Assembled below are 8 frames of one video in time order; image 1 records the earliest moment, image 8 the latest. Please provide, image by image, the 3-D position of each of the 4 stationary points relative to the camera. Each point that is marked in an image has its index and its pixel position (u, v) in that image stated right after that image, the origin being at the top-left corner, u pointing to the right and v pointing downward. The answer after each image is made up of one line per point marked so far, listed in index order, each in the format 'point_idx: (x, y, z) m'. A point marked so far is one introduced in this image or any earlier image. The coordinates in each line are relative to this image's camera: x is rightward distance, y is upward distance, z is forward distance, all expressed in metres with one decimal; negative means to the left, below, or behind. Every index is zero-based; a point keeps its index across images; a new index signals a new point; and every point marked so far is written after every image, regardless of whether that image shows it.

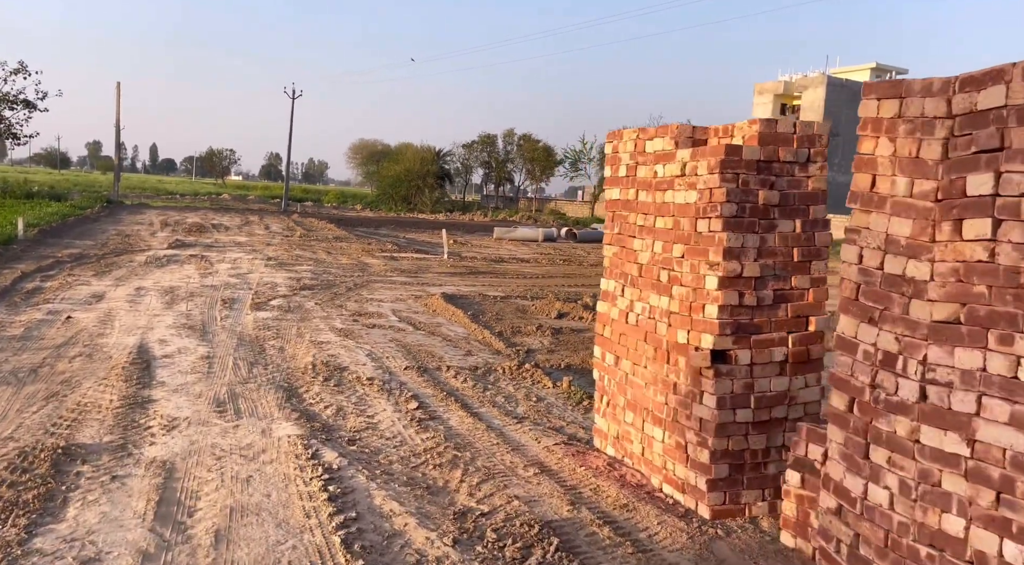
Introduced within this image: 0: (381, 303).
0: (-2.3, -0.4, +15.9) m
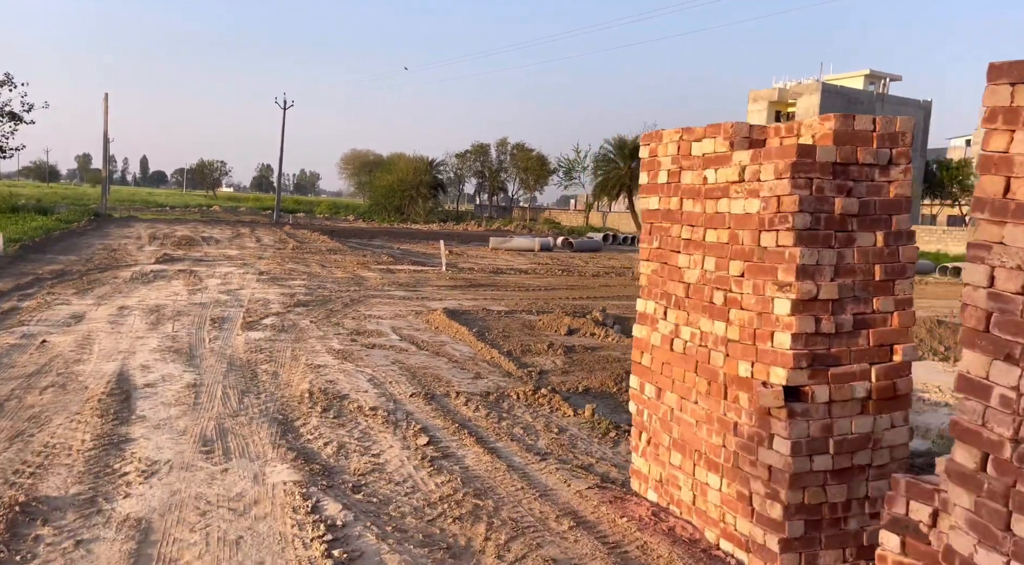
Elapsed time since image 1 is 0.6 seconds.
0: (-2.2, -0.7, +15.0) m
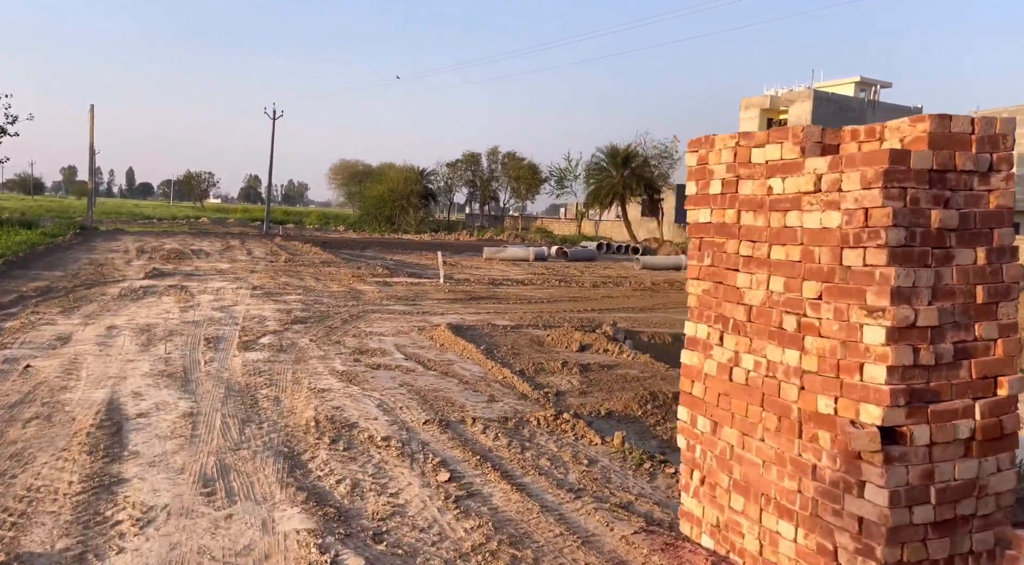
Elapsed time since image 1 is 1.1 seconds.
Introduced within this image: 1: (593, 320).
0: (-2.1, -0.9, +14.4) m
1: (+1.5, -0.8, +17.0) m
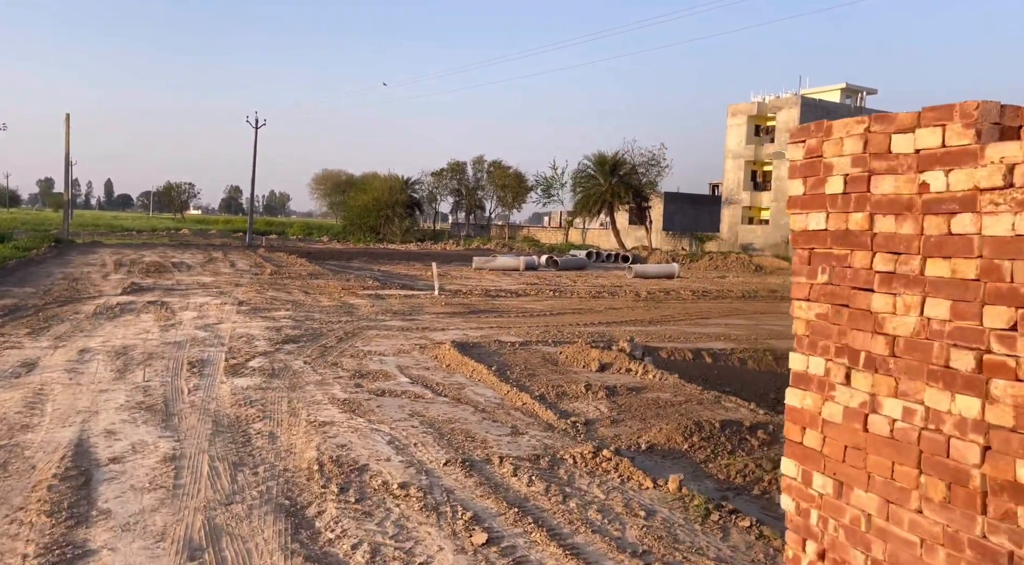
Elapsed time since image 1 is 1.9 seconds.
0: (-1.9, -1.2, +13.2) m
1: (+1.6, -1.0, +15.9) m
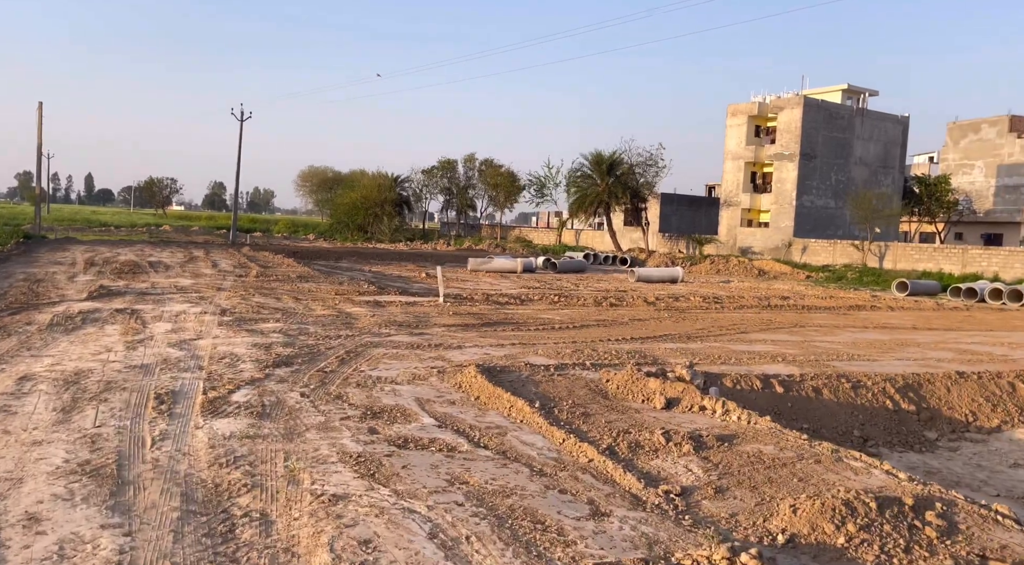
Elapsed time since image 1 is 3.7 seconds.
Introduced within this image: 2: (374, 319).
0: (-1.4, -1.3, +10.9) m
1: (+2.1, -1.2, +13.6) m
2: (-2.9, -0.7, +18.7) m
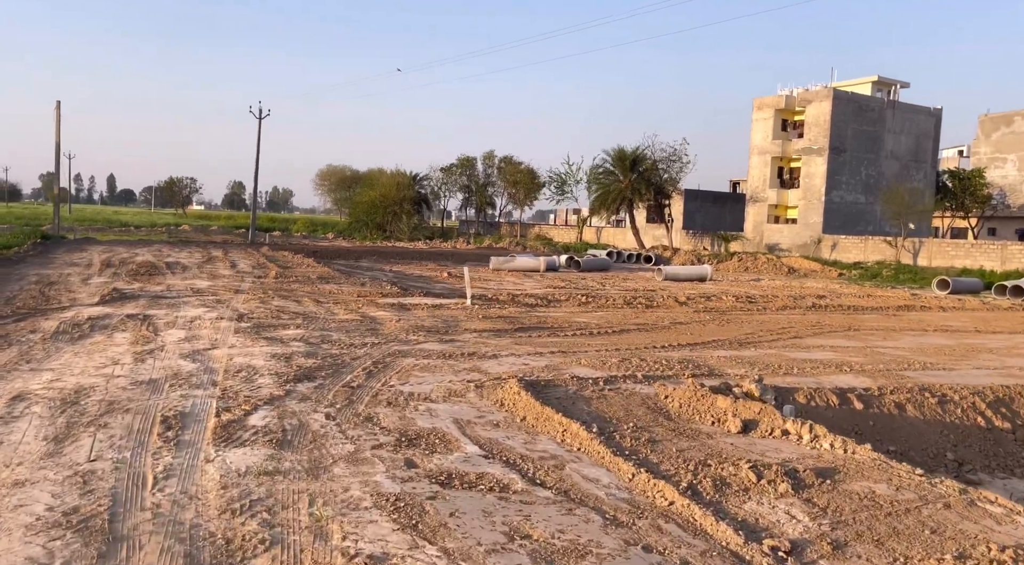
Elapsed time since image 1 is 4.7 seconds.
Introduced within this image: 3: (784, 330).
0: (-0.9, -1.4, +9.6) m
1: (+2.7, -1.3, +12.3) m
2: (-2.2, -0.8, +17.5) m
3: (+5.9, -1.0, +19.2) m
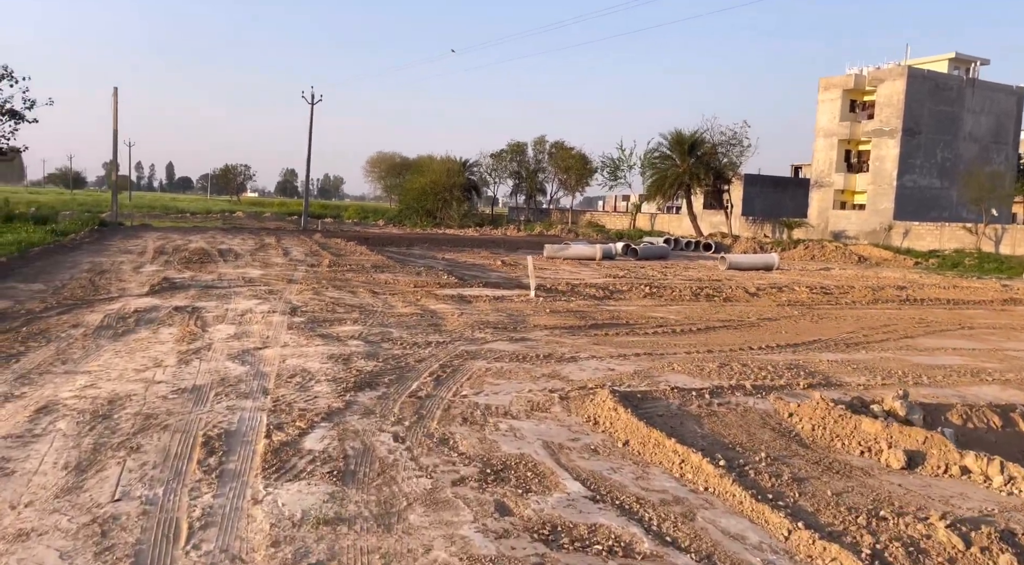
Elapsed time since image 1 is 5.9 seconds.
0: (+0.1, -1.4, +8.2) m
1: (+3.8, -1.2, +10.6) m
2: (-0.9, -0.7, +16.1) m
3: (+7.3, -0.9, +17.3) m
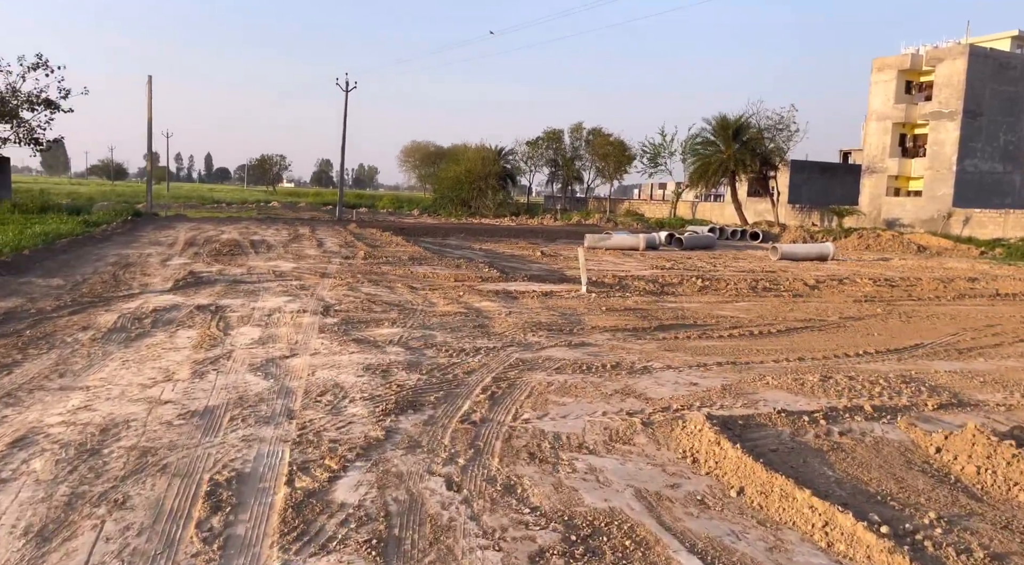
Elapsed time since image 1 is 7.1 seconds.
0: (+0.7, -1.4, +6.5) m
1: (+4.5, -1.2, +8.8) m
2: (+0.1, -0.6, +14.4) m
3: (+8.3, -0.8, +15.3) m
